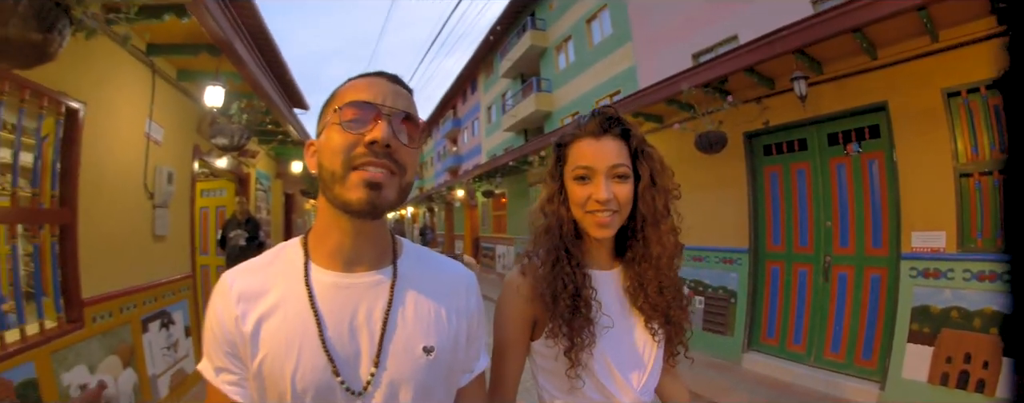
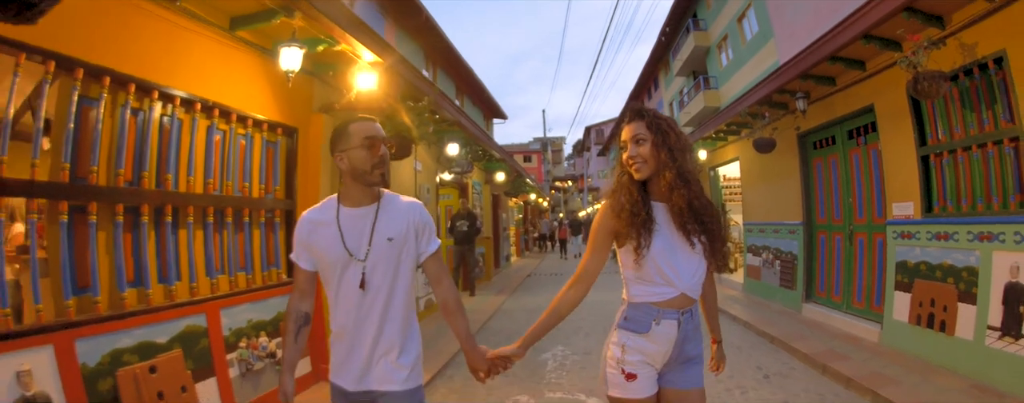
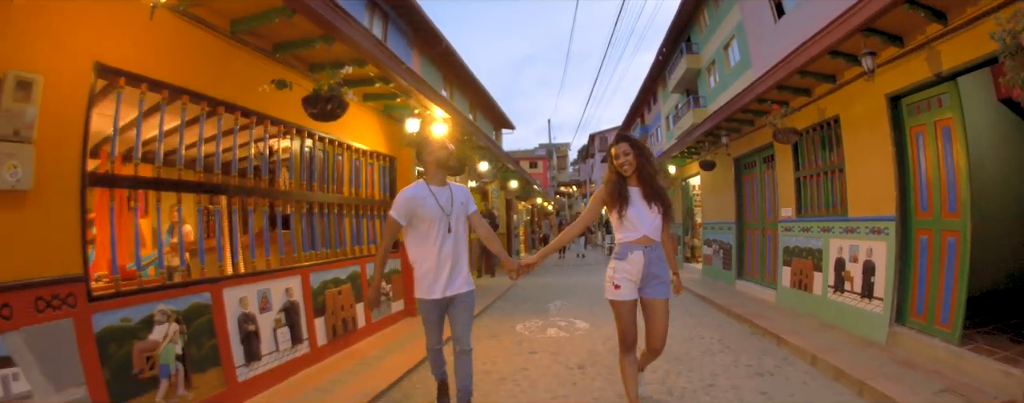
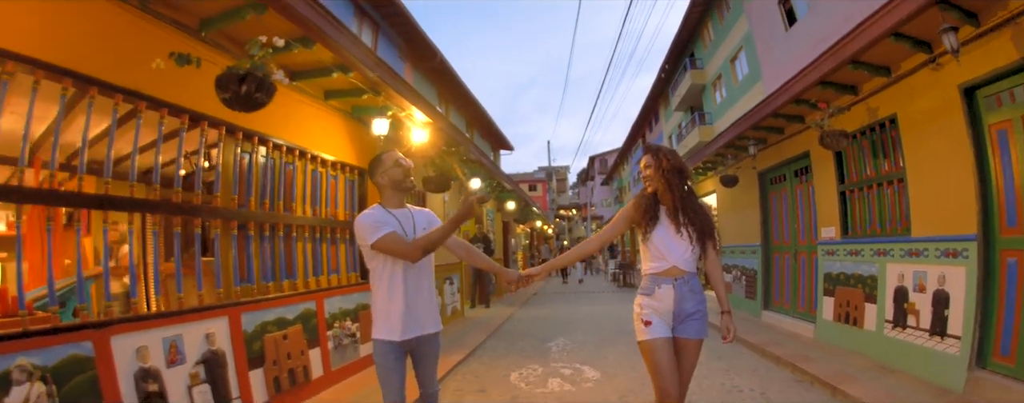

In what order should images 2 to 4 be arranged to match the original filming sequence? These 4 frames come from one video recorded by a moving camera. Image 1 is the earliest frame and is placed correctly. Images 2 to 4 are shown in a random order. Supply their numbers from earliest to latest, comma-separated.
2, 4, 3
